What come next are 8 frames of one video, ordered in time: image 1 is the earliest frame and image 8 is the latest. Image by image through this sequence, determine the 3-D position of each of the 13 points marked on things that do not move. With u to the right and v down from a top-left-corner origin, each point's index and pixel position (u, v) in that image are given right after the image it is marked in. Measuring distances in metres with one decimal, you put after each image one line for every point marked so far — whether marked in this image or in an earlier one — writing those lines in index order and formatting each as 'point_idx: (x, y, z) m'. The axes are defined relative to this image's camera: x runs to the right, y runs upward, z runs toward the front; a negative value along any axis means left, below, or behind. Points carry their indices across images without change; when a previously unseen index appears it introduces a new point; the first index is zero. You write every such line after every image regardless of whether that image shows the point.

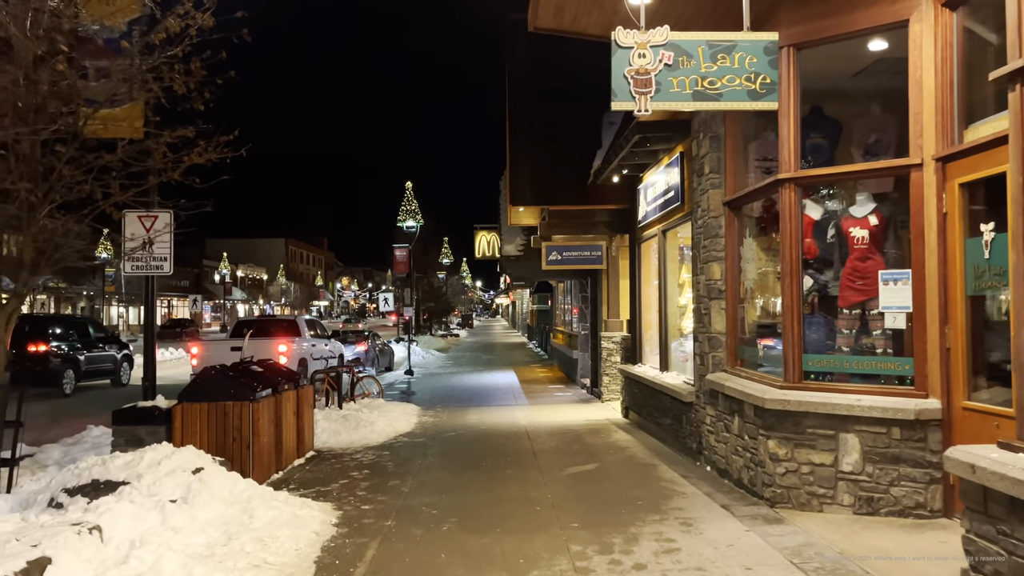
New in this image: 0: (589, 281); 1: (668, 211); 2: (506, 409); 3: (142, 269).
0: (+1.7, +0.1, +17.0) m
1: (+2.0, +1.0, +10.1) m
2: (-0.1, -2.3, +15.4) m
3: (-3.7, +0.2, +8.0) m
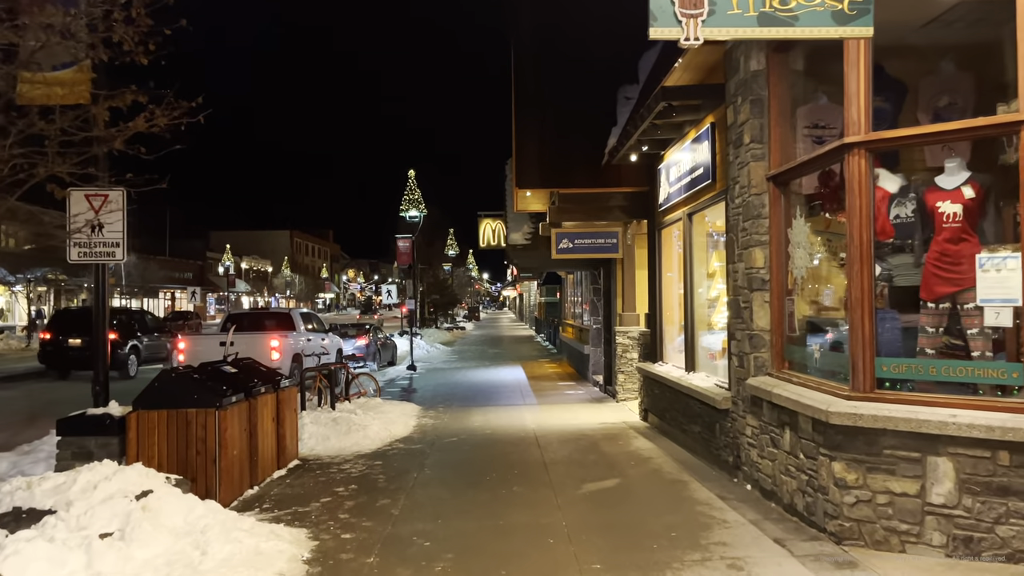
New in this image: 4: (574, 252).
0: (+1.8, +0.3, +15.8) m
1: (+2.0, +1.1, +9.0) m
2: (0.0, -2.1, +14.3) m
3: (-3.6, +0.3, +6.9) m
4: (+1.0, +0.6, +12.4) m
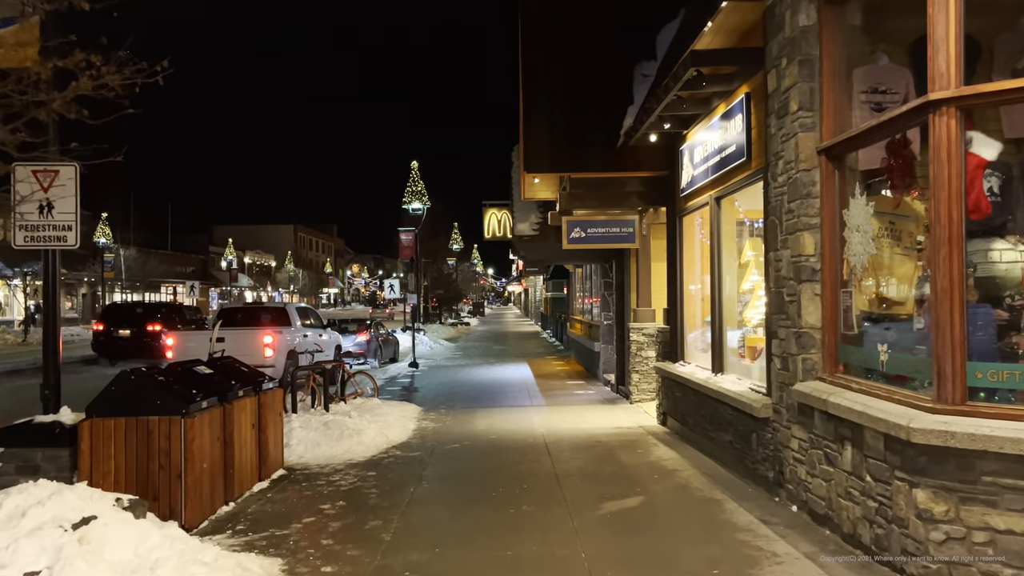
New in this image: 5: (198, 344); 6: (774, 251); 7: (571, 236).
0: (+1.9, +0.4, +14.9) m
1: (+2.1, +1.2, +8.0) m
2: (+0.1, -2.0, +13.4) m
3: (-3.5, +0.4, +6.0) m
4: (+1.1, +0.7, +11.5) m
5: (-6.1, -1.1, +15.6) m
6: (+2.1, +0.3, +6.4) m
7: (+0.9, +0.8, +11.5) m
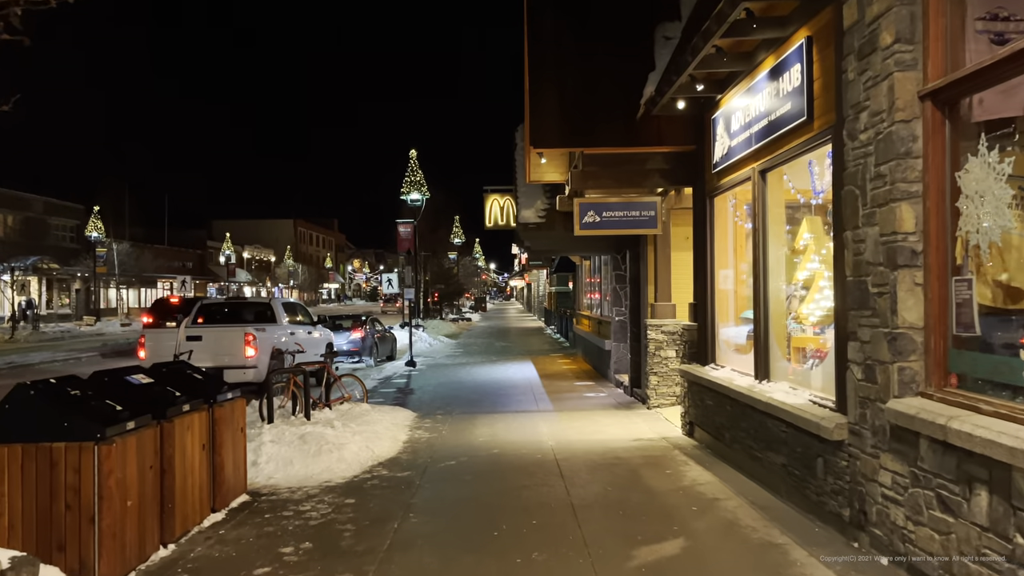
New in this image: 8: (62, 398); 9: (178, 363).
0: (+2.0, +0.6, +13.6) m
1: (+2.2, +1.2, +6.7) m
2: (+0.2, -1.9, +12.1) m
3: (-3.5, +0.4, +4.7) m
4: (+1.1, +0.8, +10.1) m
5: (-6.0, -1.0, +14.3) m
6: (+2.1, +0.4, +5.0) m
7: (+0.9, +0.9, +10.2) m
8: (-2.7, -0.7, +4.9) m
9: (-2.8, -0.6, +6.9) m
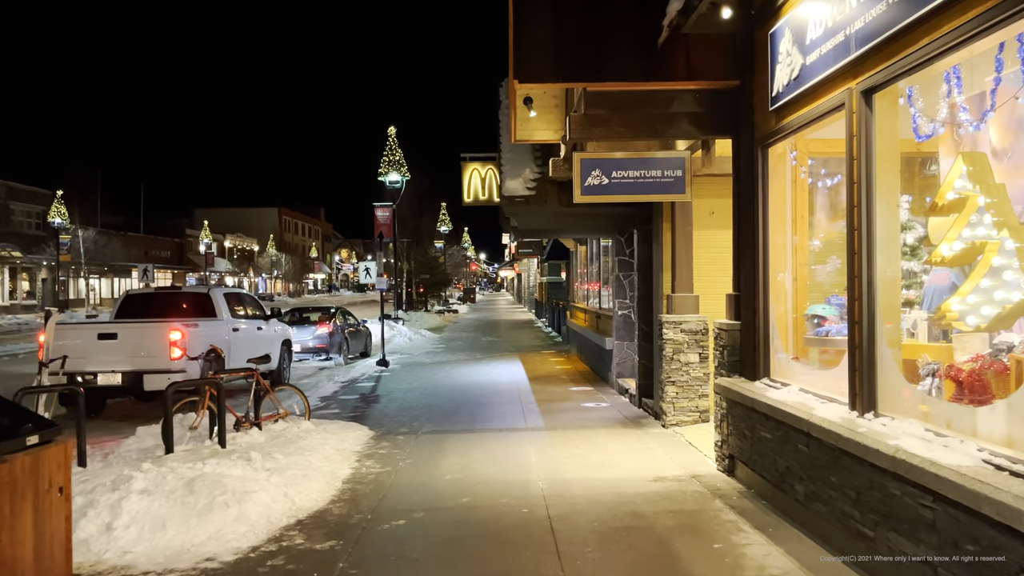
0: (+1.7, +0.7, +11.1) m
1: (+2.0, +1.3, +4.2) m
2: (0.0, -1.8, +9.6) m
3: (-3.6, +0.5, +2.1) m
4: (+0.9, +0.9, +7.6) m
5: (-6.3, -0.8, +11.7) m
6: (+2.0, +0.4, +2.6) m
7: (+0.7, +1.0, +7.7) m
8: (-2.9, -0.6, +2.4) m
9: (-3.0, -0.5, +4.3) m
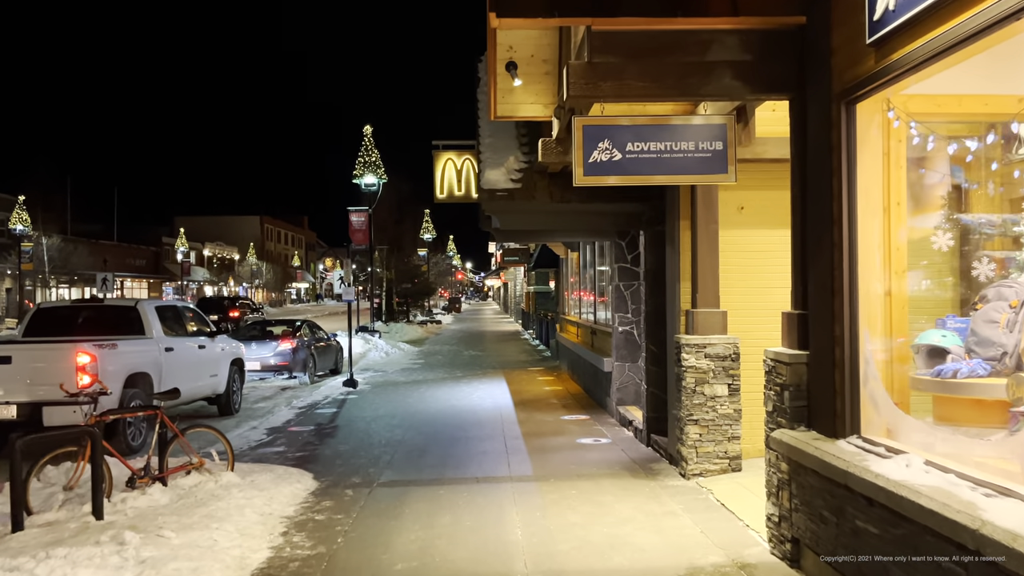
0: (+1.5, +0.6, +9.1) m
1: (+1.9, +1.3, +2.2) m
2: (-0.2, -1.9, +7.6) m
3: (-3.7, +0.4, +0.1) m
4: (+0.8, +0.8, +5.6) m
5: (-6.5, -0.9, +9.6) m
6: (+1.9, +0.4, +0.6) m
7: (+0.5, +0.9, +5.7) m
8: (-2.9, -0.6, +0.3) m
9: (-3.1, -0.6, +2.3) m
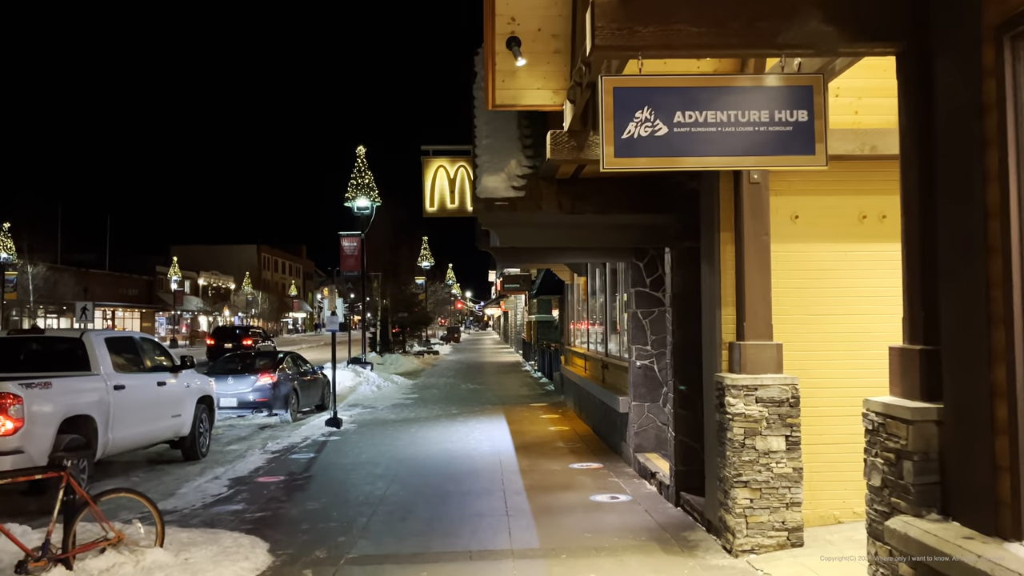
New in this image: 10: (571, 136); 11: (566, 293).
0: (+1.5, +0.3, +7.6) m
1: (+1.9, +1.3, +0.8) m
2: (-0.2, -2.1, +6.1) m
3: (-3.7, +0.5, -1.4) m
4: (+0.8, +0.7, +4.2) m
5: (-6.5, -1.2, +8.1) m
6: (+1.9, +0.4, -0.9) m
7: (+0.6, +0.8, +4.3) m
8: (-2.9, -0.6, -1.2) m
9: (-3.1, -0.6, +0.8) m
10: (+0.5, +1.2, +6.2) m
11: (+1.3, -0.1, +17.8) m
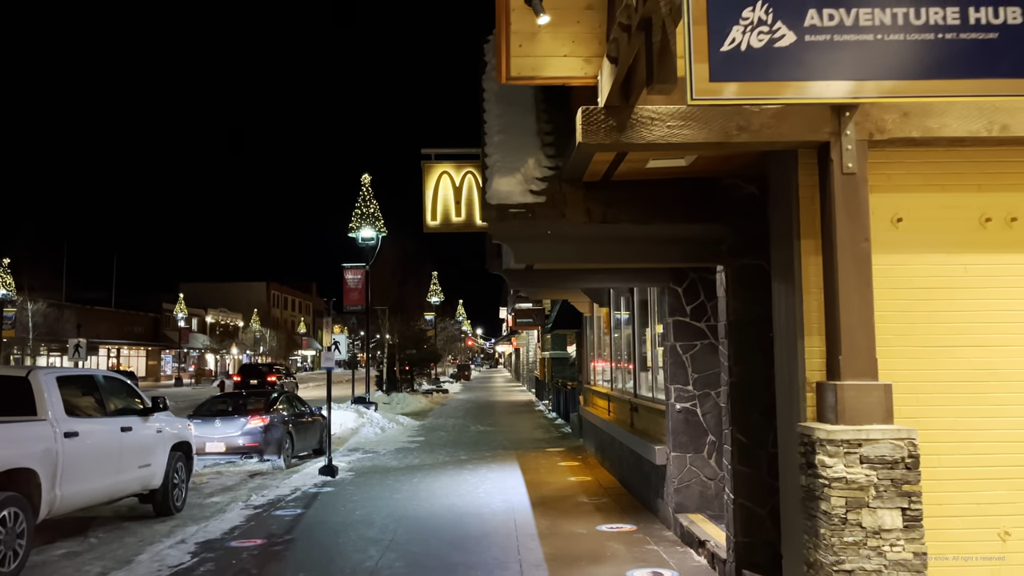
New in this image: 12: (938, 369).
0: (+1.7, +0.1, +6.2) m
1: (+2.0, +1.4, -0.6) m
2: (-0.1, -2.2, +4.5) m
3: (-3.7, +0.7, -2.8) m
4: (+0.9, +0.6, +2.8) m
5: (-6.3, -1.5, +6.7) m
6: (+1.9, +0.6, -2.3) m
7: (+0.7, +0.7, +2.8) m
8: (-2.9, -0.4, -2.6) m
9: (-3.0, -0.5, -0.7) m
10: (+0.6, +1.0, +4.8) m
11: (+1.5, -0.8, +16.3) m
12: (+2.6, -0.5, +4.9) m
